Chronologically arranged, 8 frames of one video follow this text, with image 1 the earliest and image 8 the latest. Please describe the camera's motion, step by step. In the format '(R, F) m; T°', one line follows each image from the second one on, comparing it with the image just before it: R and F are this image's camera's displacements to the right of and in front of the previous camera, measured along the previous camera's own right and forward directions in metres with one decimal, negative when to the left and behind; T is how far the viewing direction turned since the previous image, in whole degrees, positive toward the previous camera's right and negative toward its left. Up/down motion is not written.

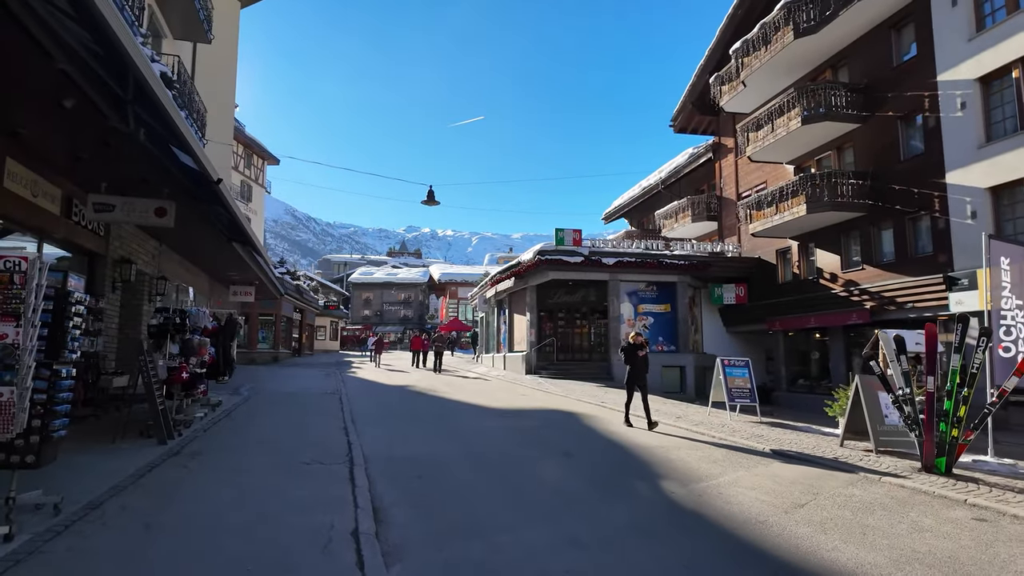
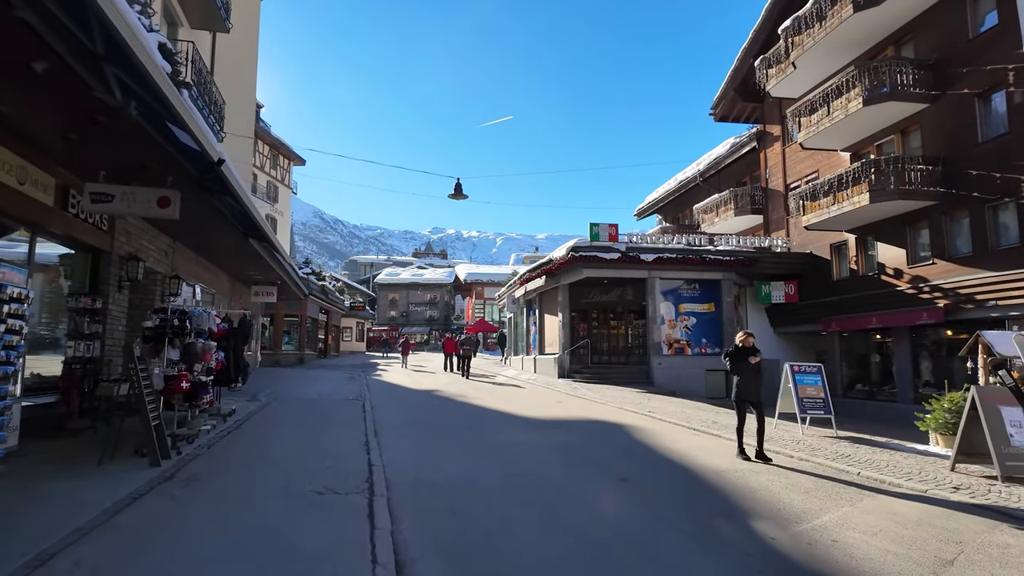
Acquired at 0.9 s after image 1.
(-0.2, +1.2) m; -2°
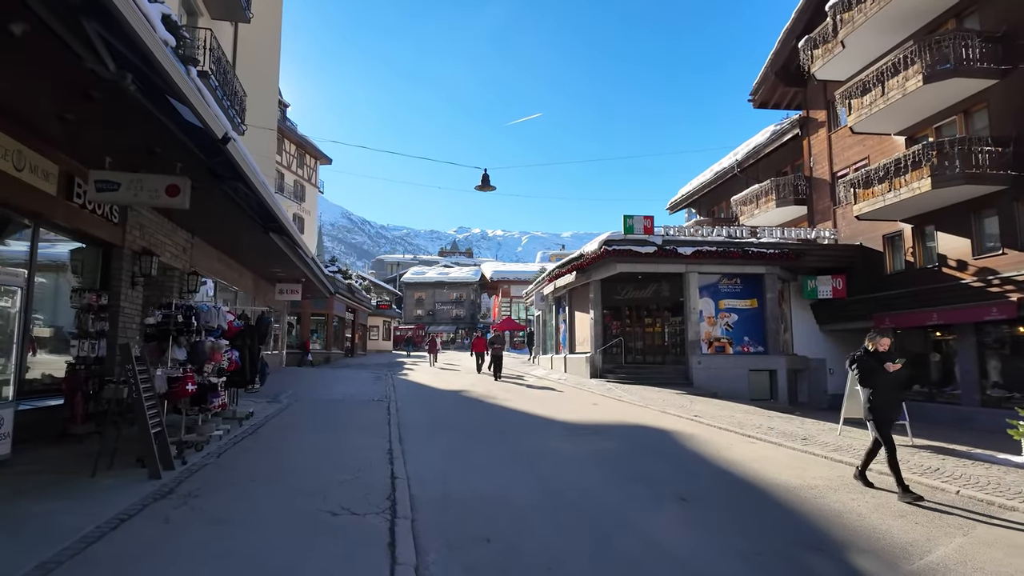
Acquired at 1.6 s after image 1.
(-0.1, +0.8) m; -3°
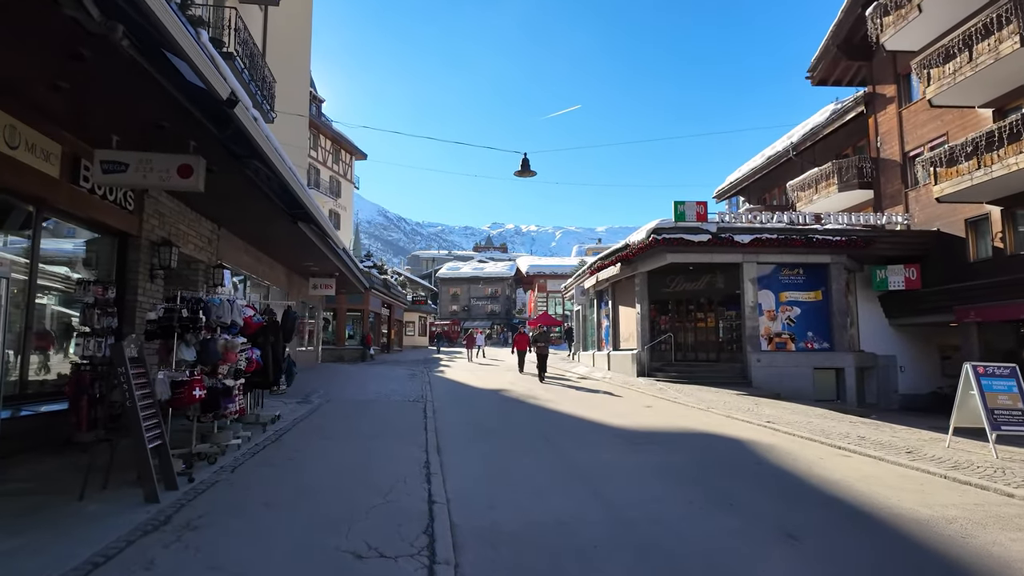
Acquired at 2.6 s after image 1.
(-0.2, +1.1) m; -3°
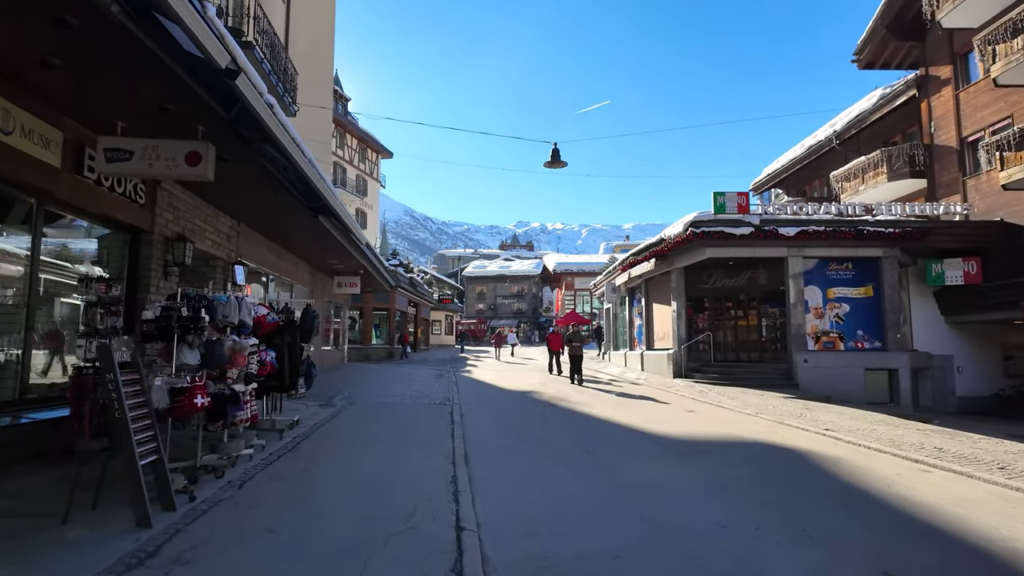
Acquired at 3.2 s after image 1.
(-0.1, +0.7) m; -3°
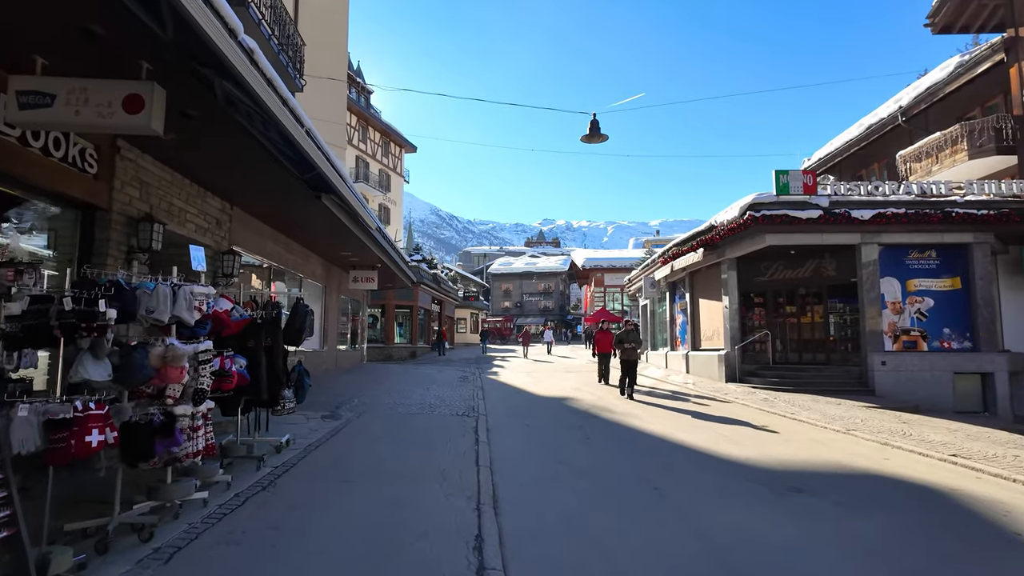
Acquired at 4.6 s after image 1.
(-0.2, +1.8) m; -3°
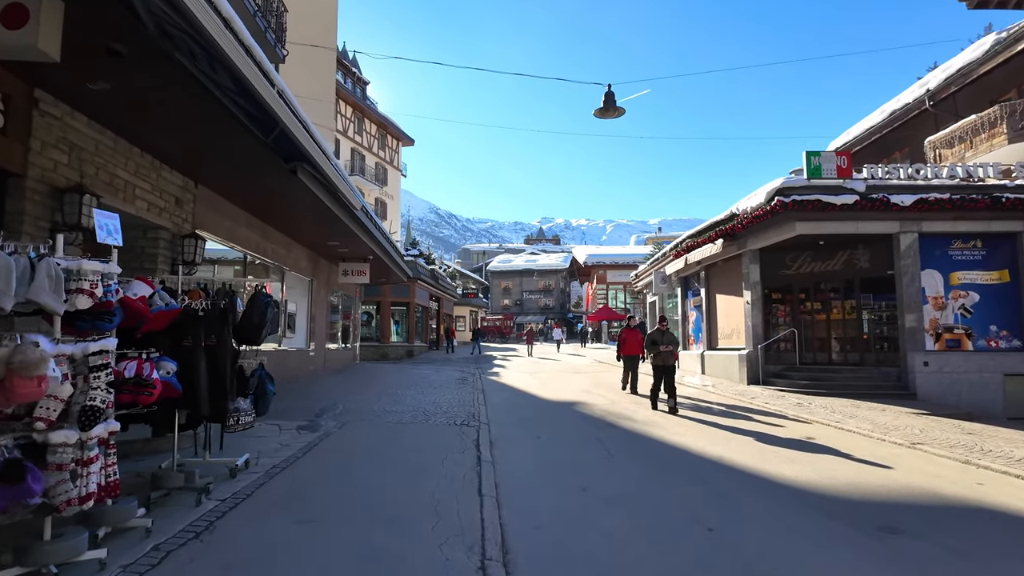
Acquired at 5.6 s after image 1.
(-0.1, +1.3) m; 0°
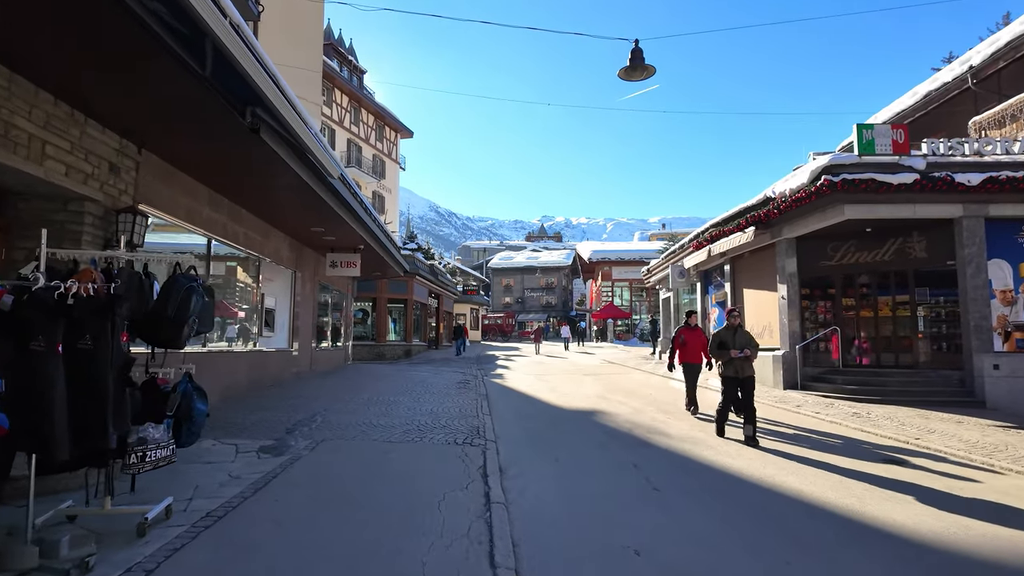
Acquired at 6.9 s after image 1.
(-0.2, +1.6) m; 0°
